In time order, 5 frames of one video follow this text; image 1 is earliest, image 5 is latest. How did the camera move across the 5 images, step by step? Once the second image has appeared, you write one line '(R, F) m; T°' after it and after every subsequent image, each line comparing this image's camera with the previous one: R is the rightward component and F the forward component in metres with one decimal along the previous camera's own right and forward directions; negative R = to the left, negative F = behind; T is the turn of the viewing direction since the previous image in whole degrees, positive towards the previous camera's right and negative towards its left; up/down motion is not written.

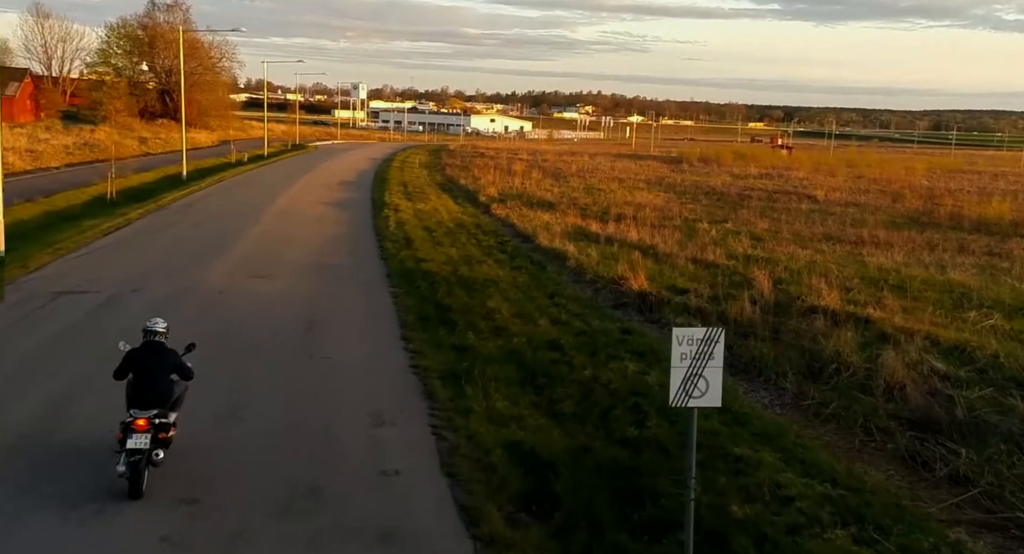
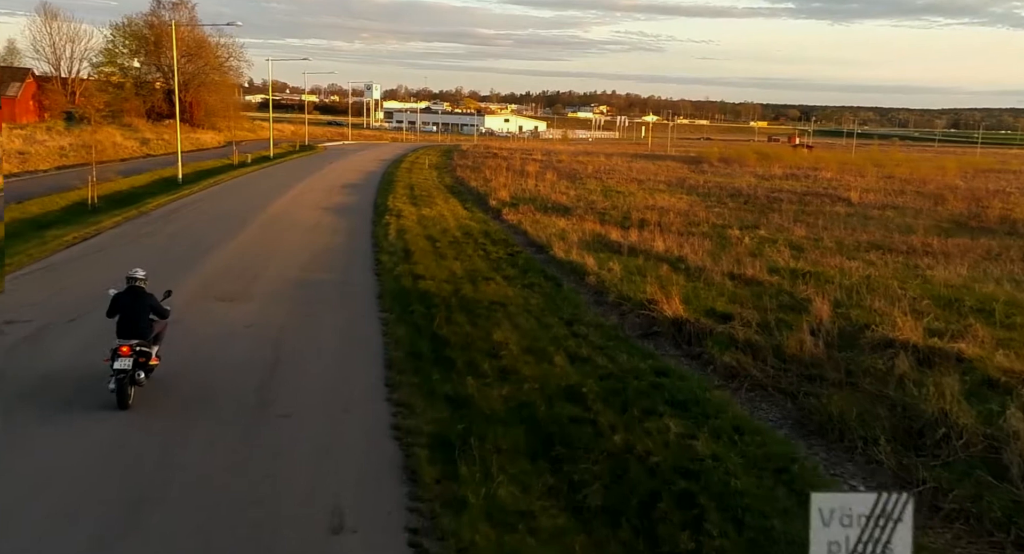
(0.0, +1.8) m; -1°
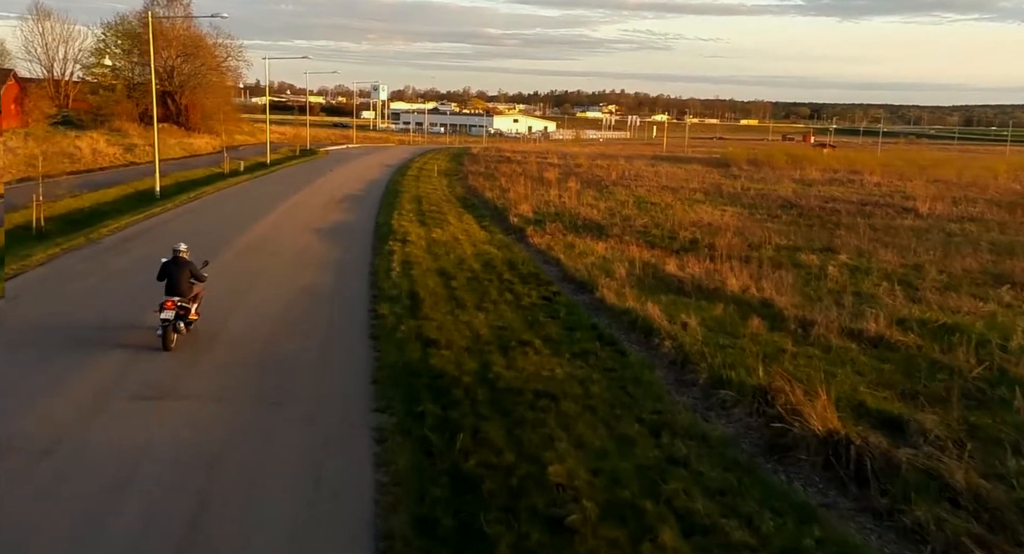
(-0.3, +3.4) m; 0°
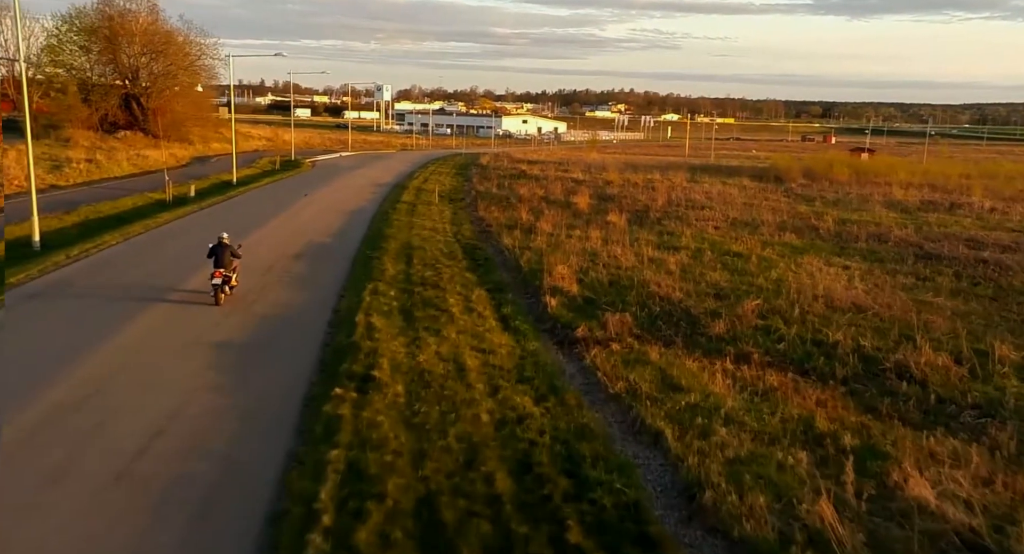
(-0.4, +7.7) m; 0°
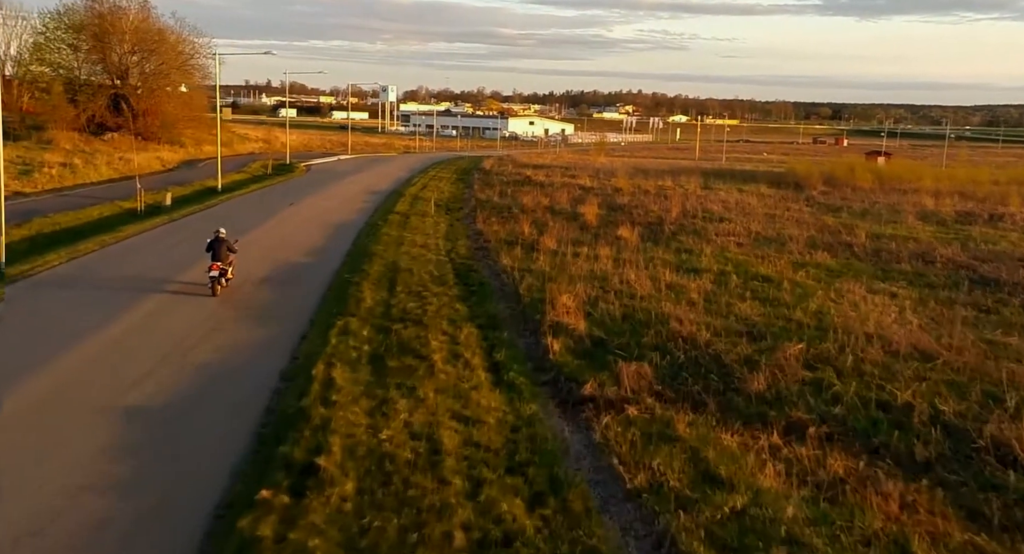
(+0.1, +2.2) m; 0°
